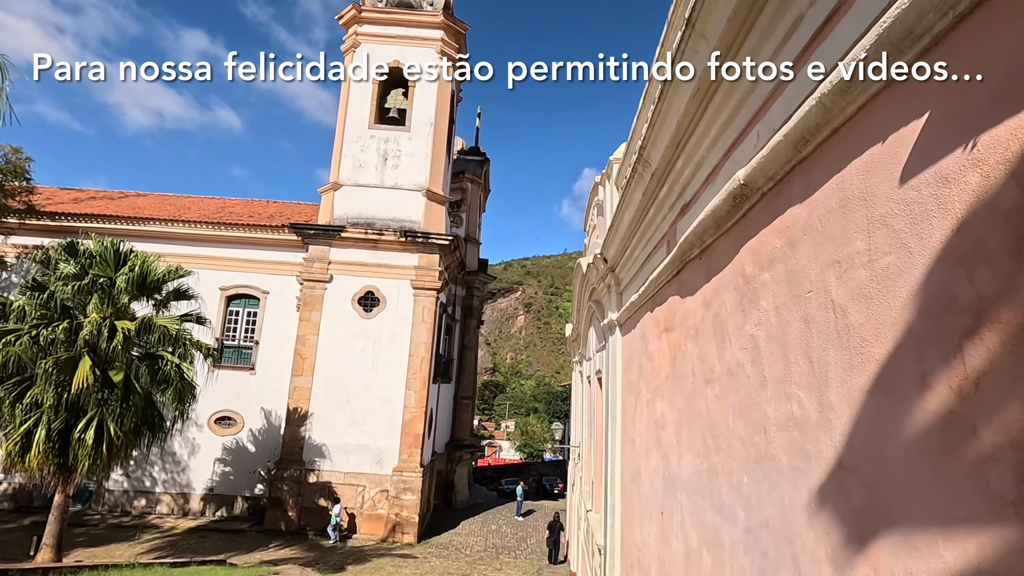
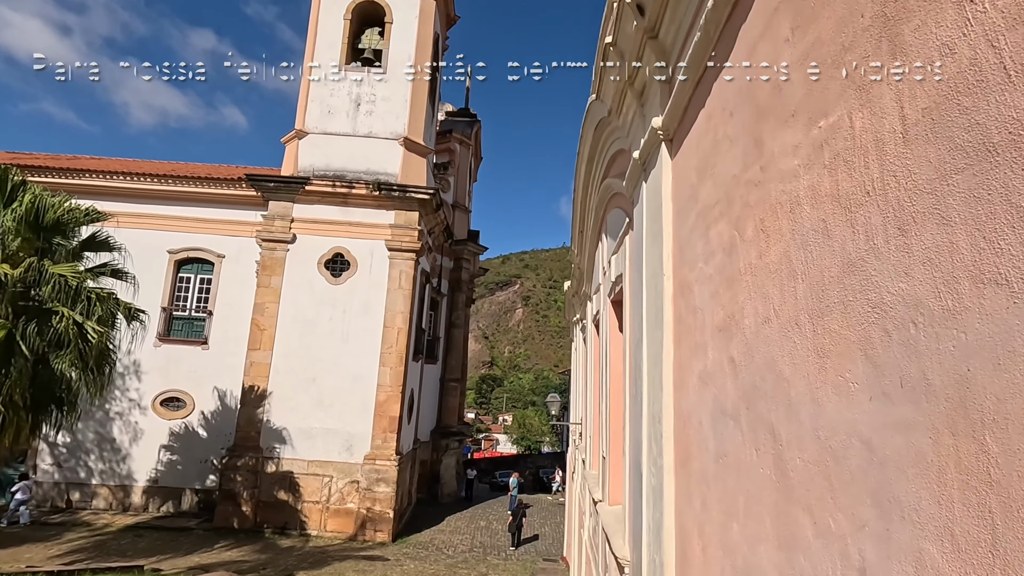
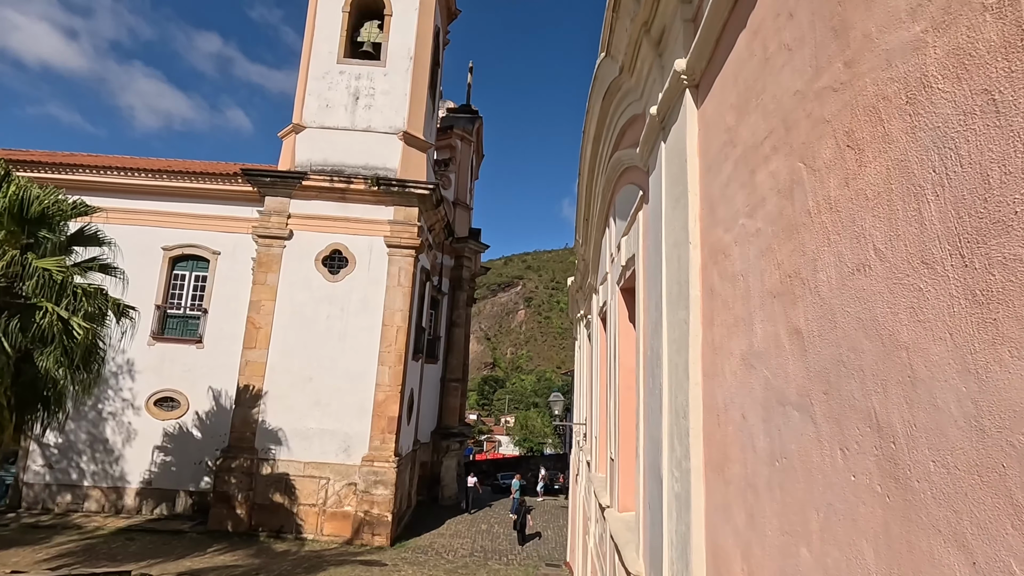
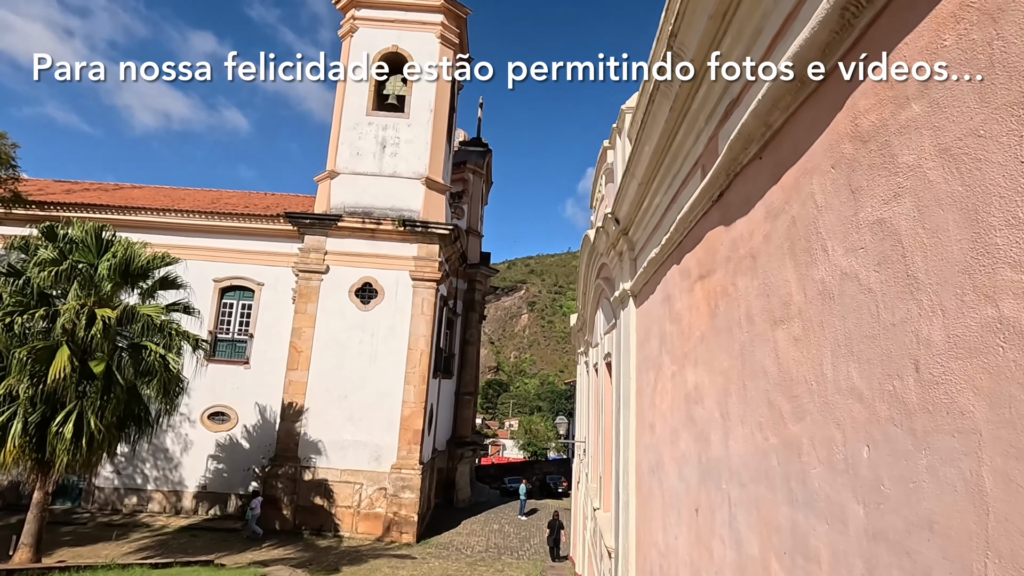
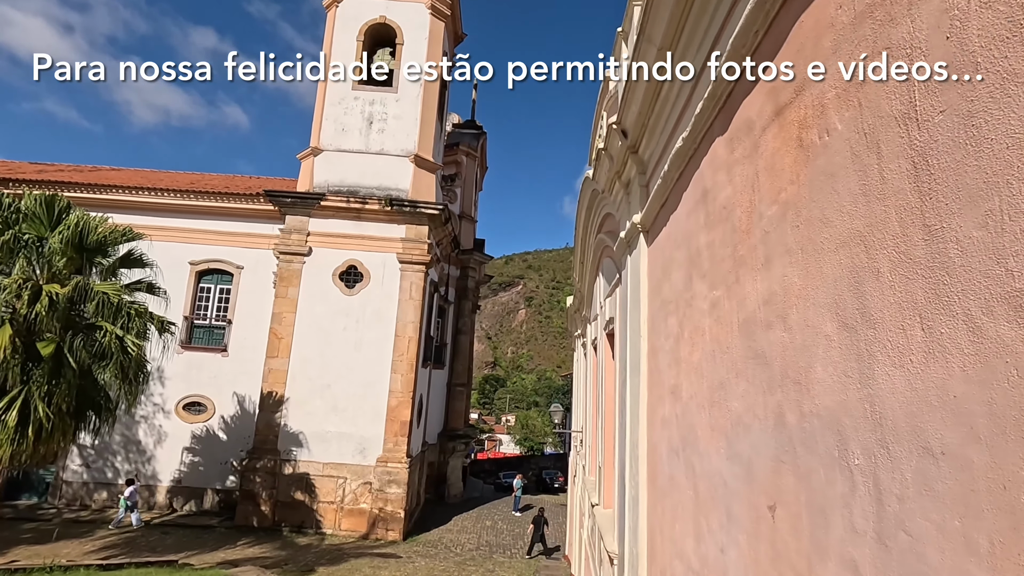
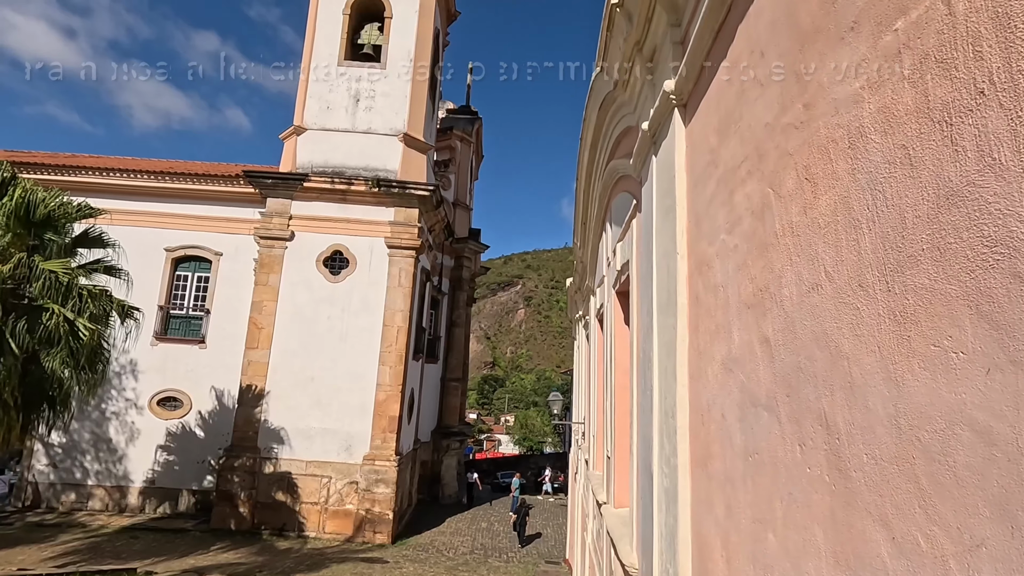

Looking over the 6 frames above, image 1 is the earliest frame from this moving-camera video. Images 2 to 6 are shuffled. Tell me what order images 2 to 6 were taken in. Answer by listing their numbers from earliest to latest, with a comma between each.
4, 5, 2, 6, 3
